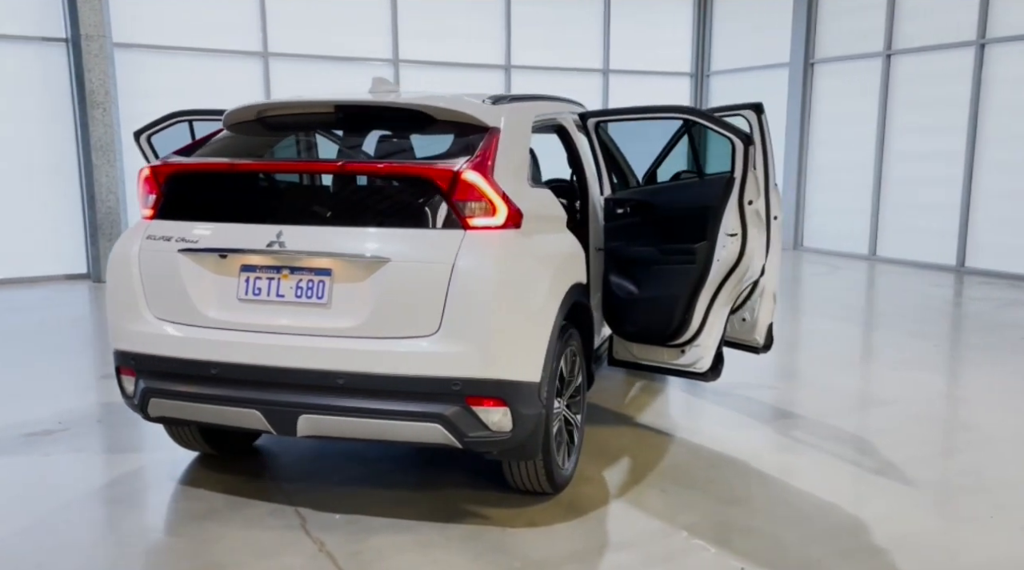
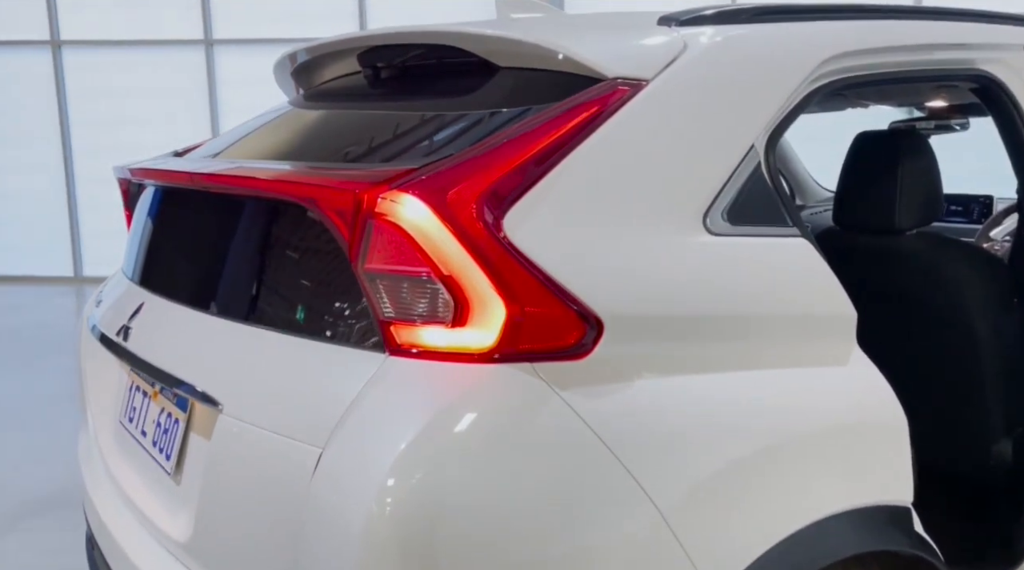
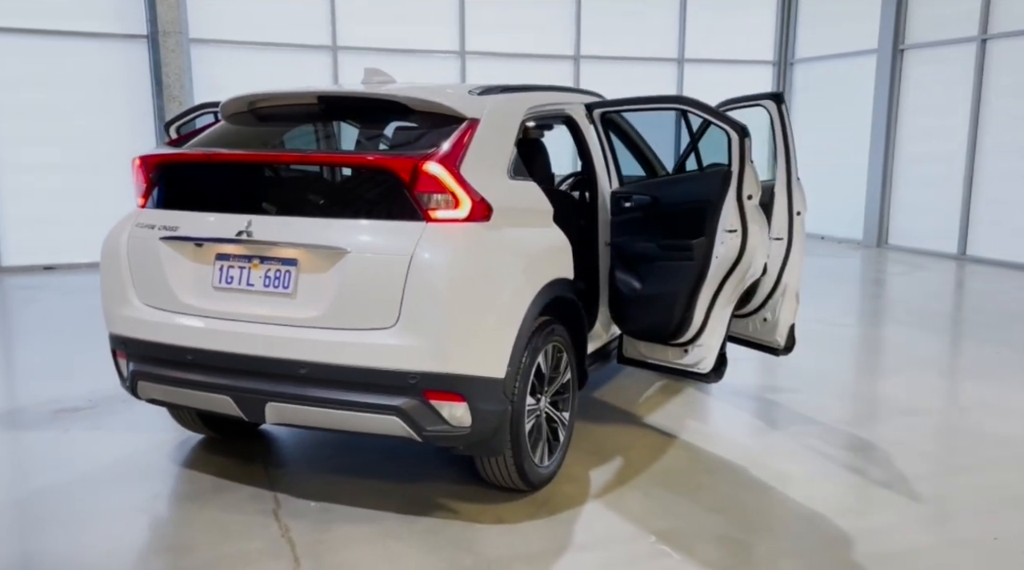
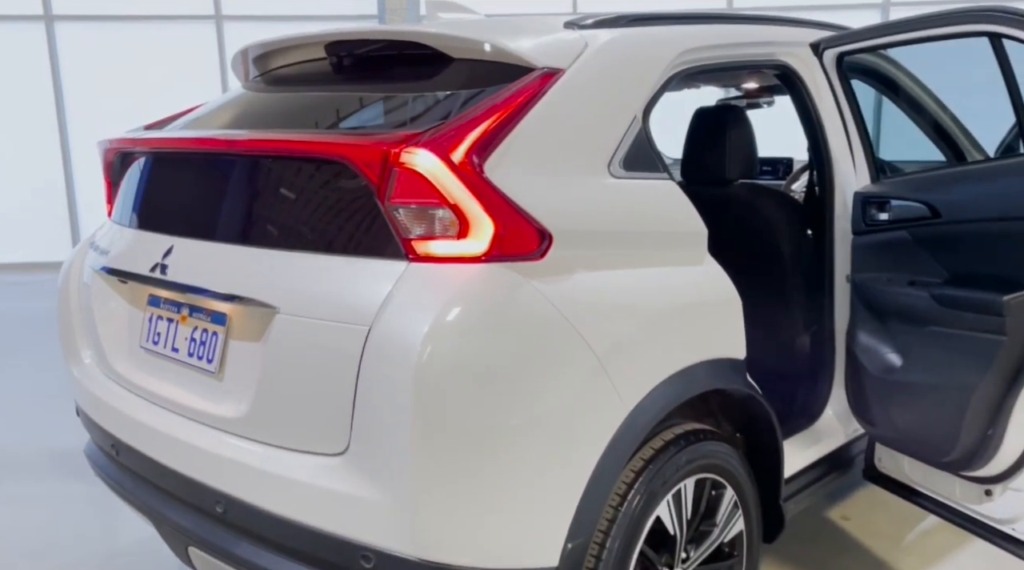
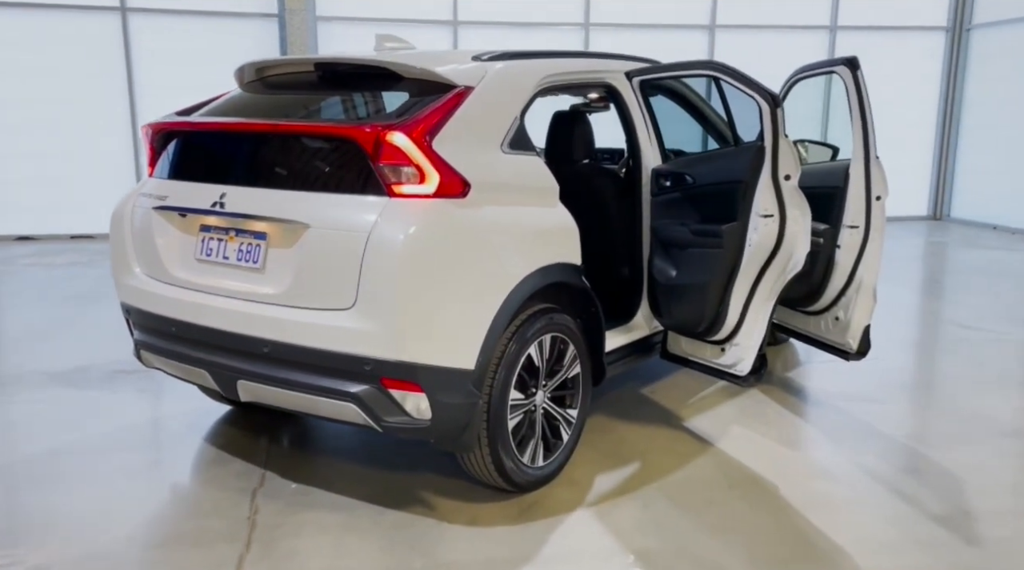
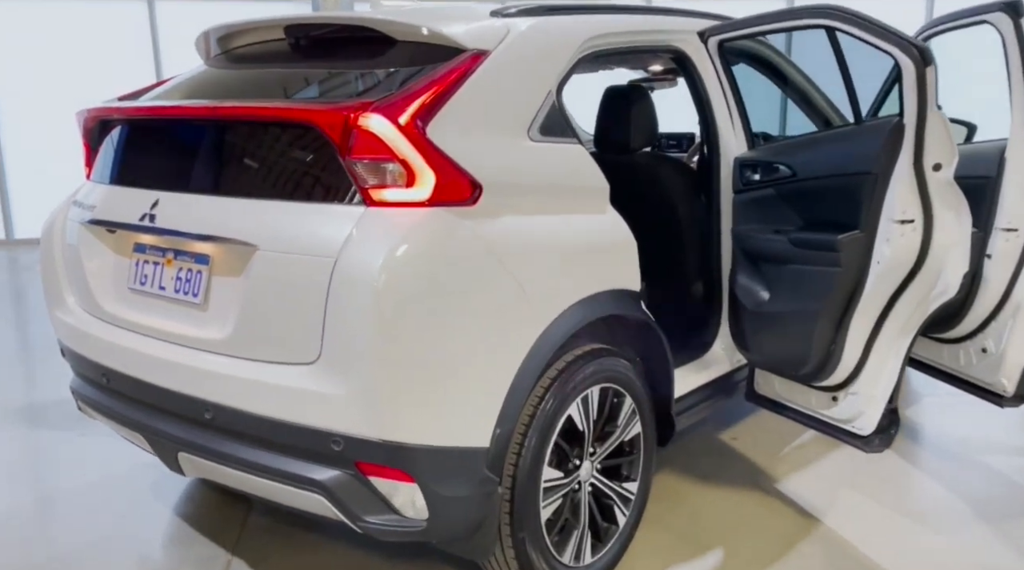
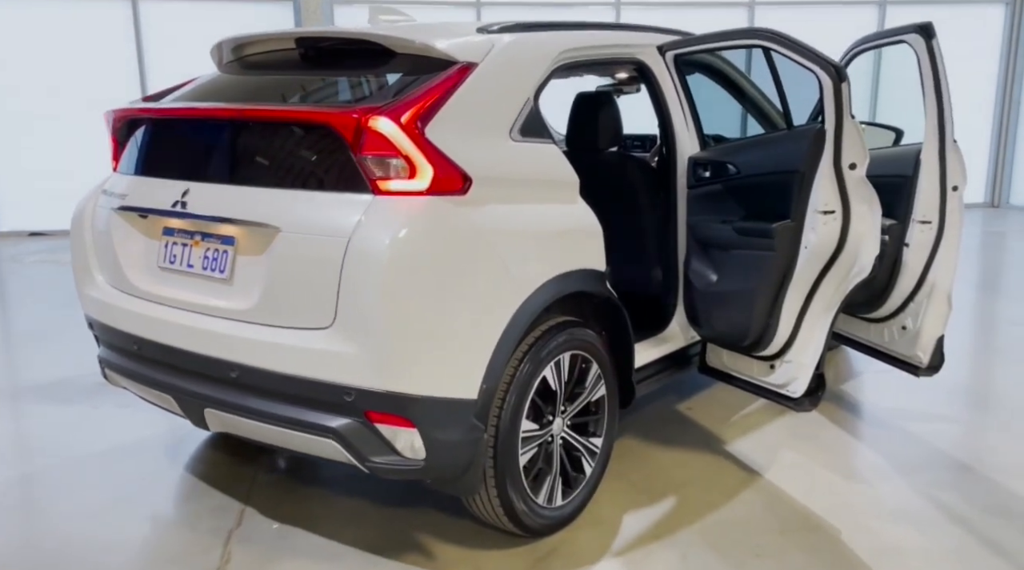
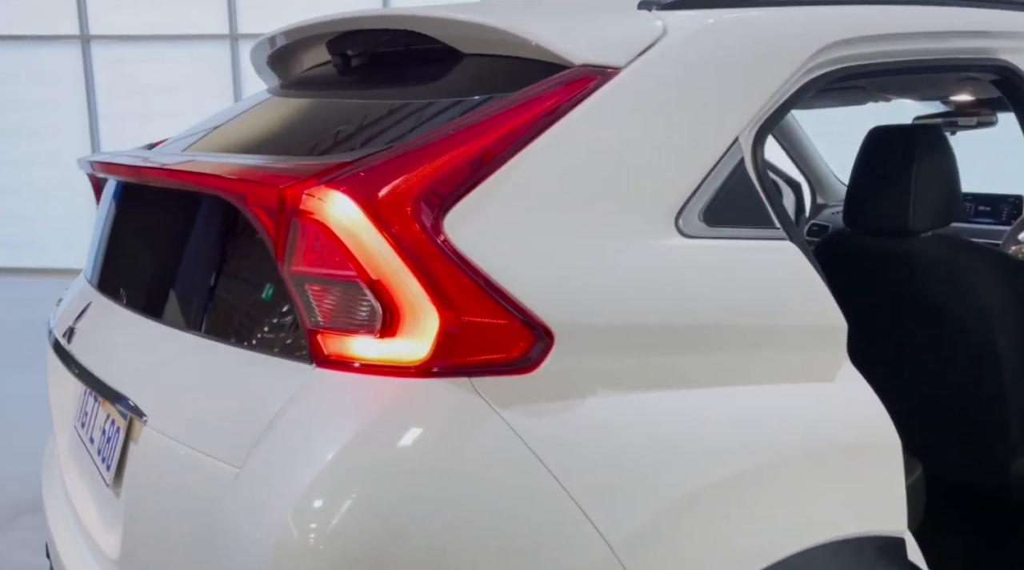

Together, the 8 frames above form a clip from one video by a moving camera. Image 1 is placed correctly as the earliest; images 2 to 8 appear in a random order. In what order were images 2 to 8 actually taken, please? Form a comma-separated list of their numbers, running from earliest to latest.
3, 5, 7, 6, 4, 2, 8
